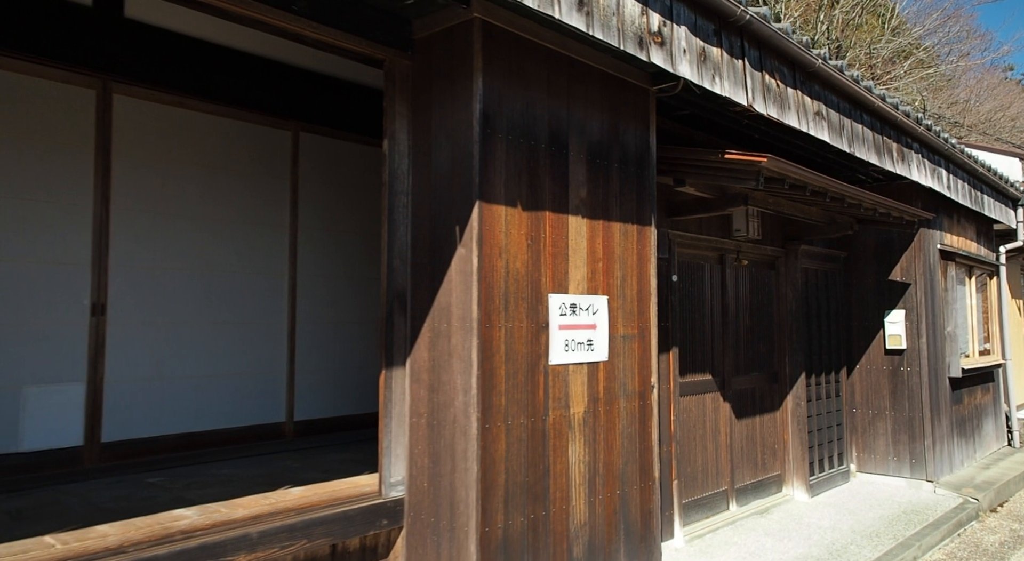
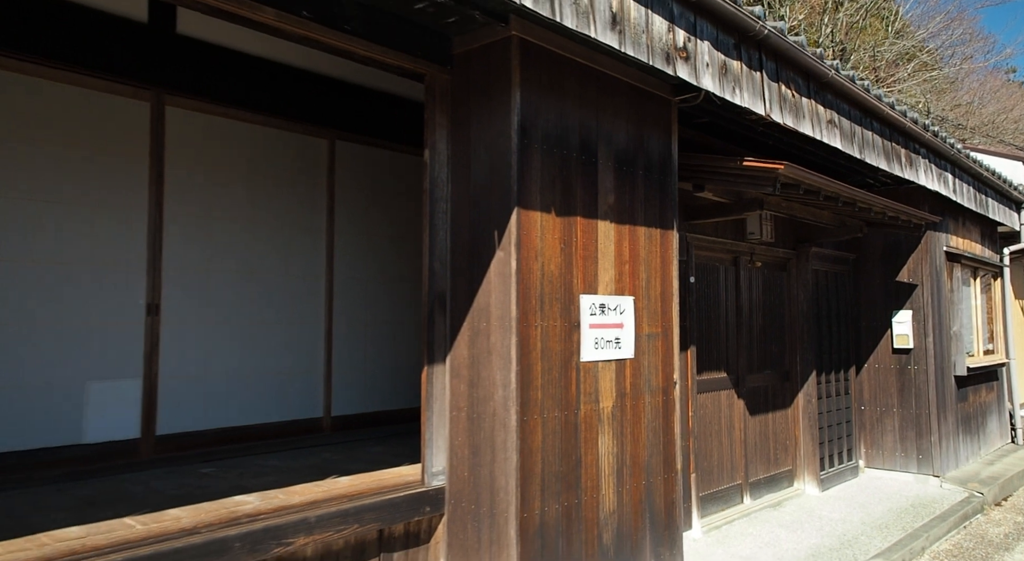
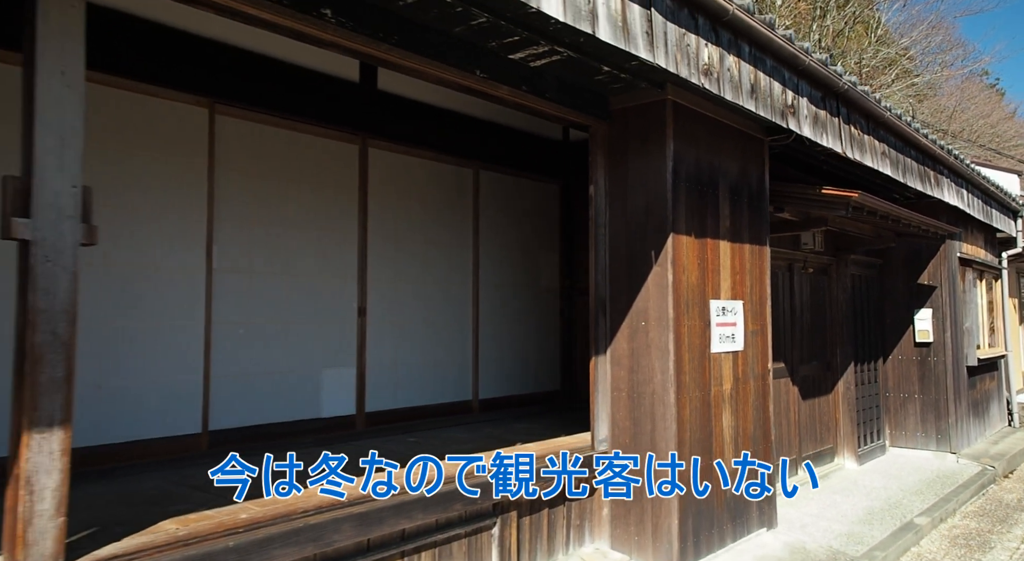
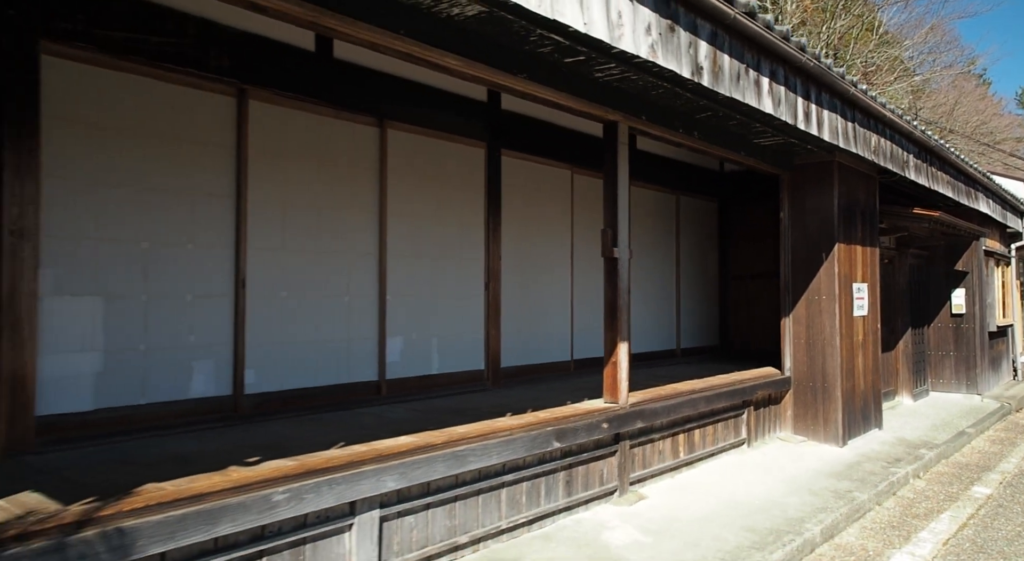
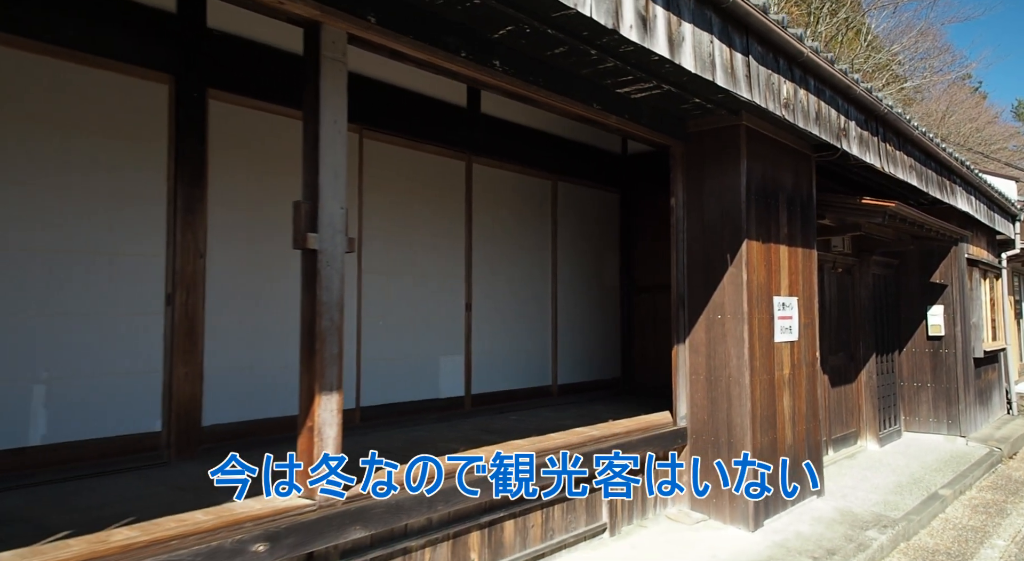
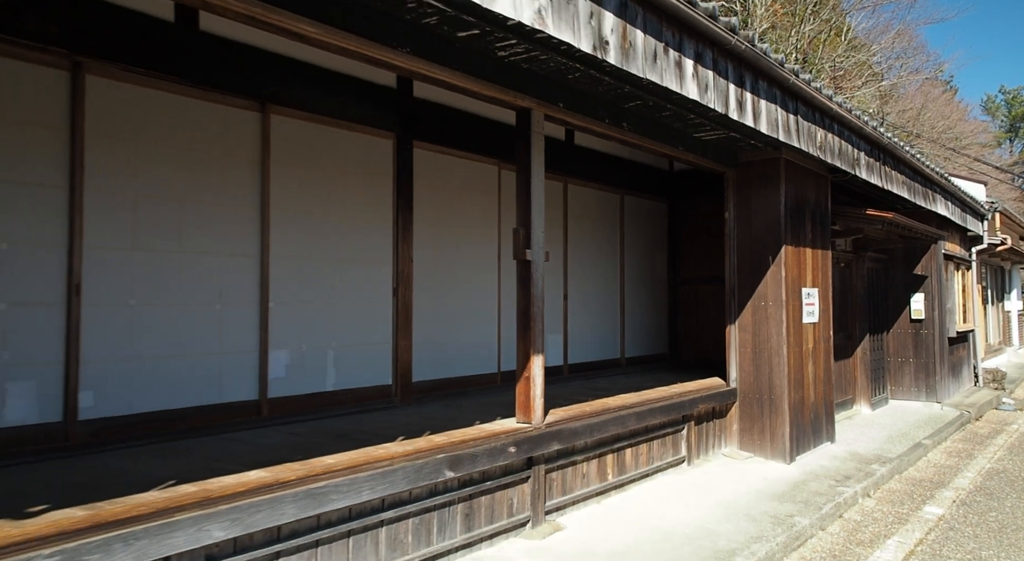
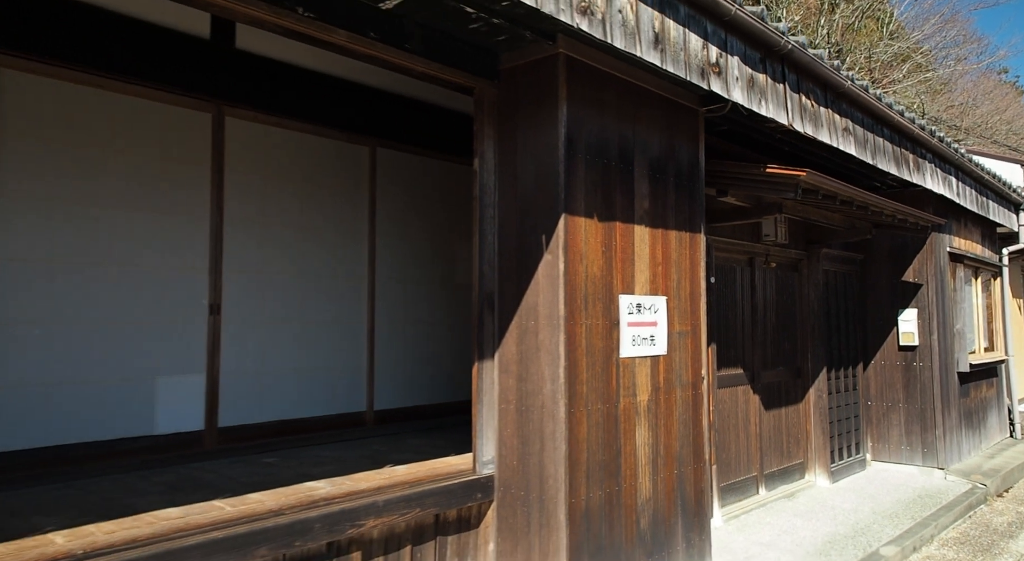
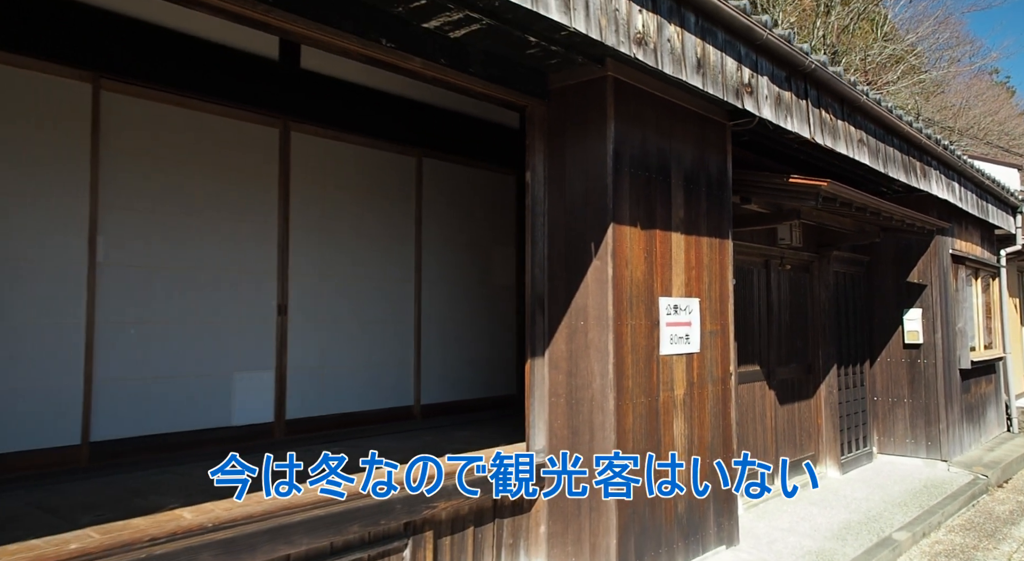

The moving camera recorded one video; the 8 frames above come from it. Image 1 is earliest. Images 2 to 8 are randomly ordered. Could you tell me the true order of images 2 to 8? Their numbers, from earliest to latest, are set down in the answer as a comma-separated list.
2, 7, 8, 3, 5, 6, 4
